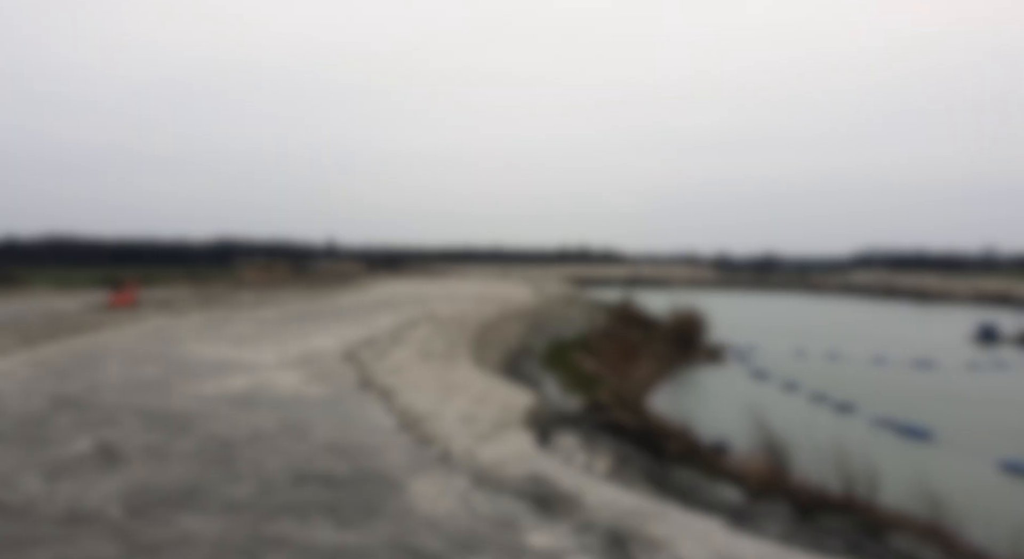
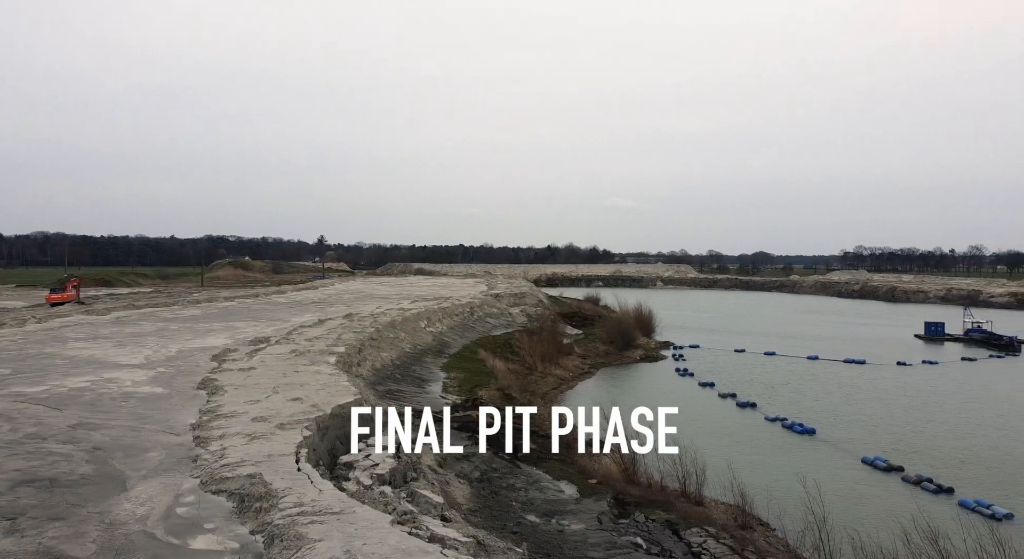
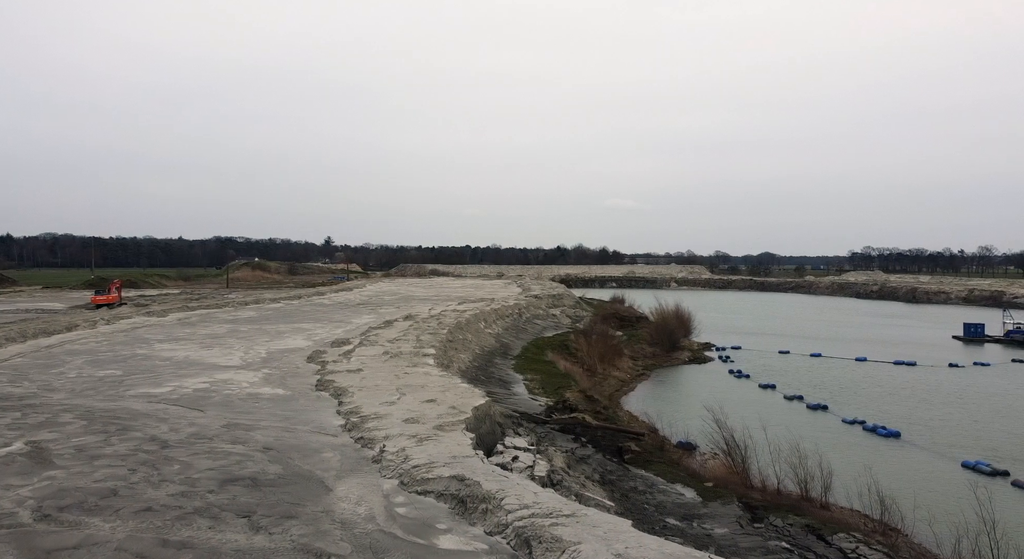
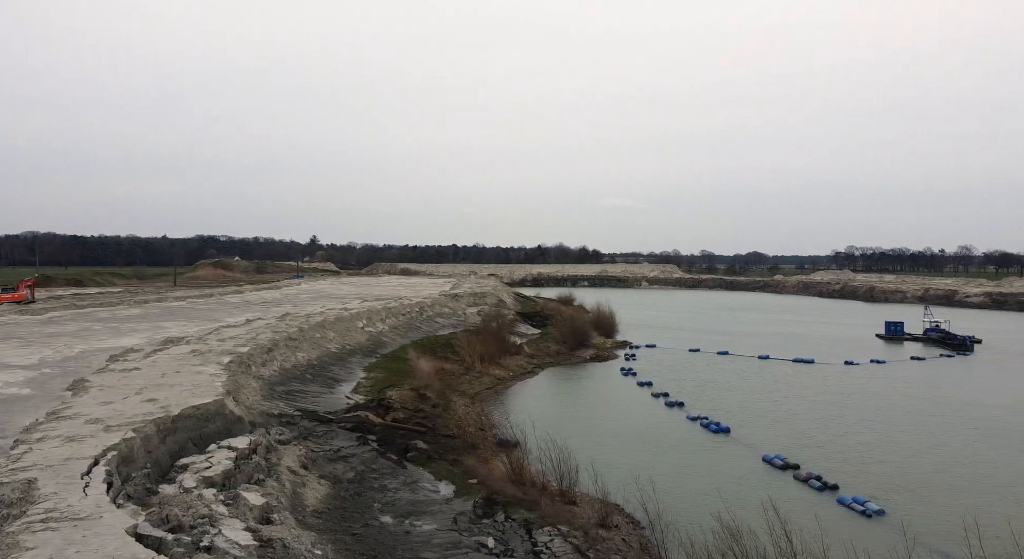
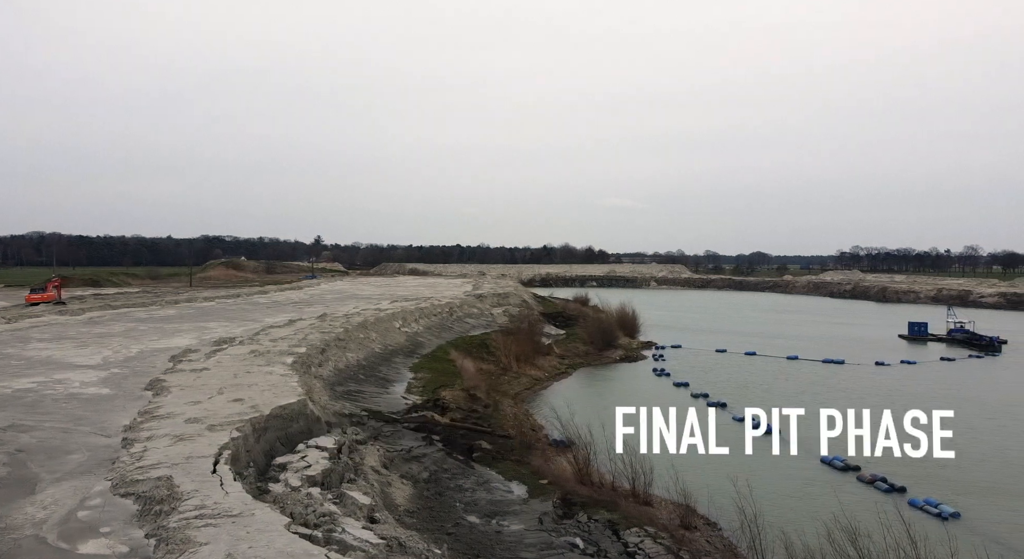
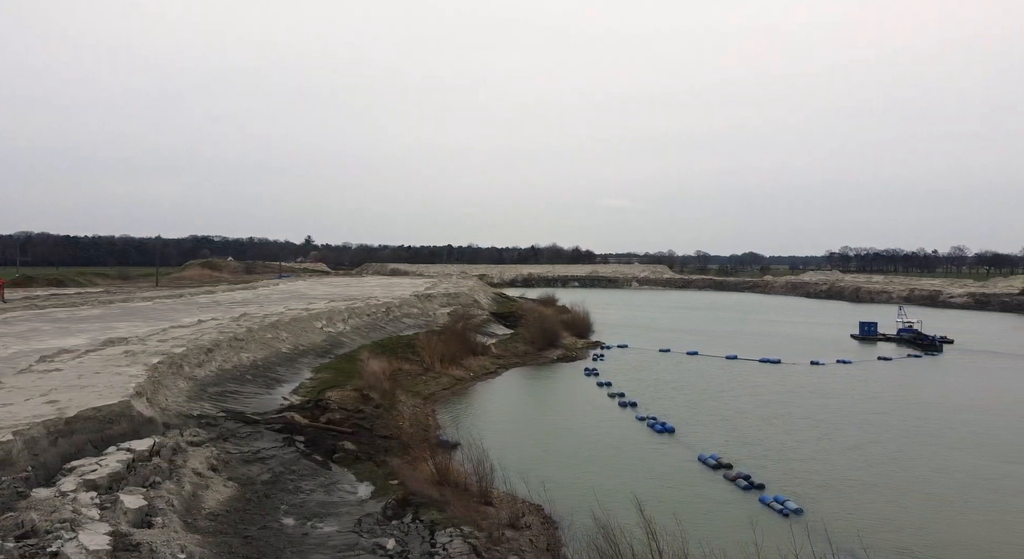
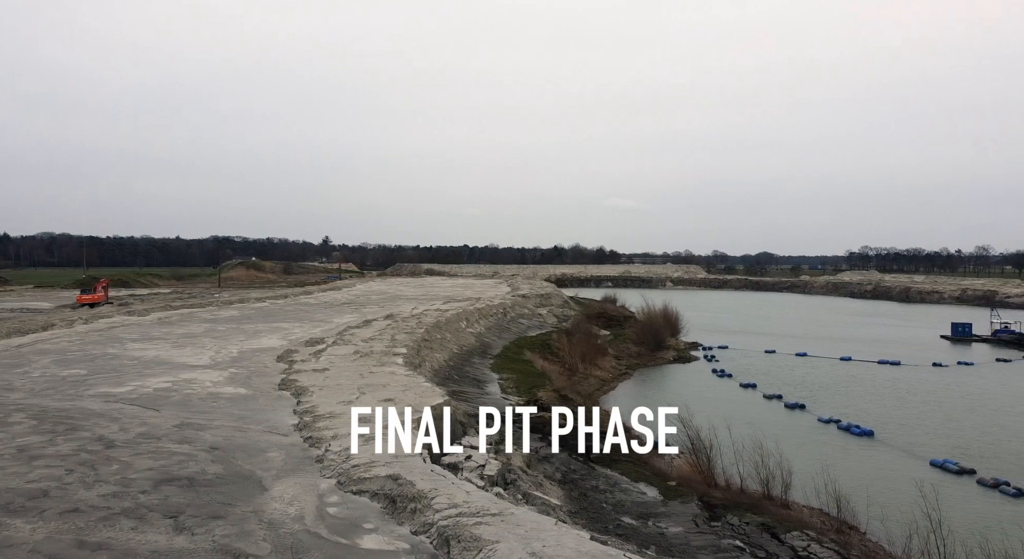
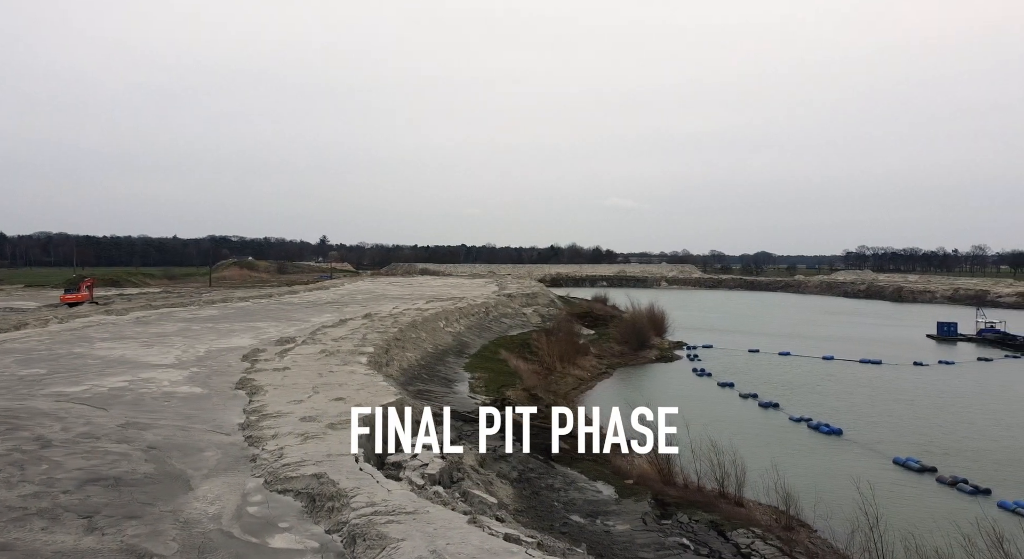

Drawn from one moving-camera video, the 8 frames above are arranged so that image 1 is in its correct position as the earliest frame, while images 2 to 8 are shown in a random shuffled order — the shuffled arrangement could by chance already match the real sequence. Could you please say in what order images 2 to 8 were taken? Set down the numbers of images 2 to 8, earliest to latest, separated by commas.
3, 7, 8, 2, 5, 4, 6
